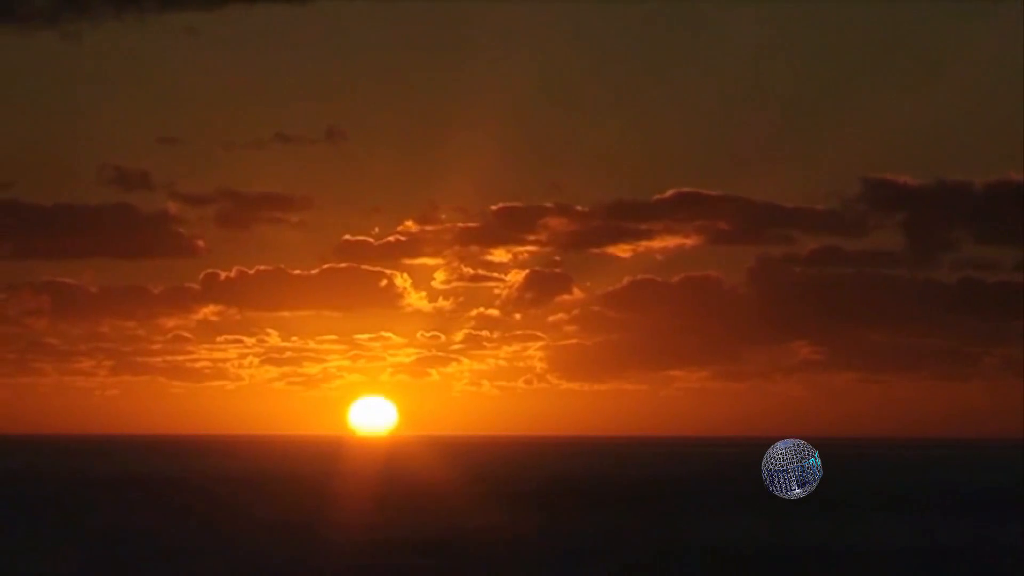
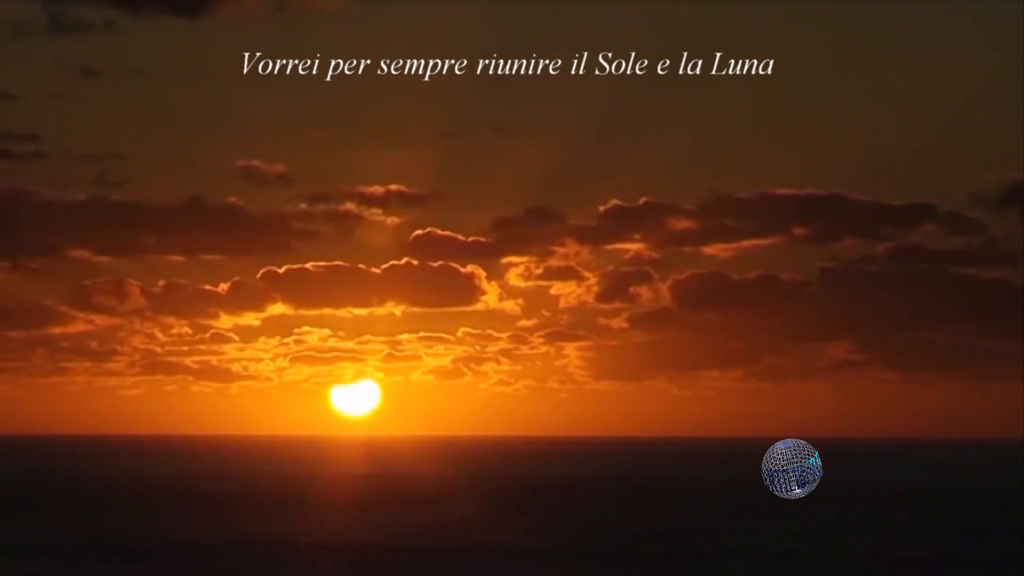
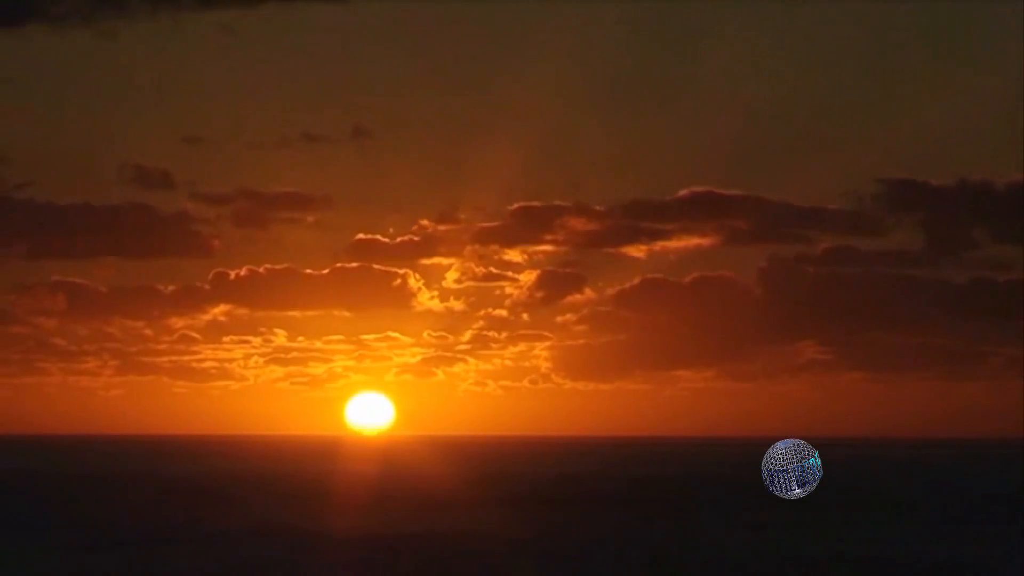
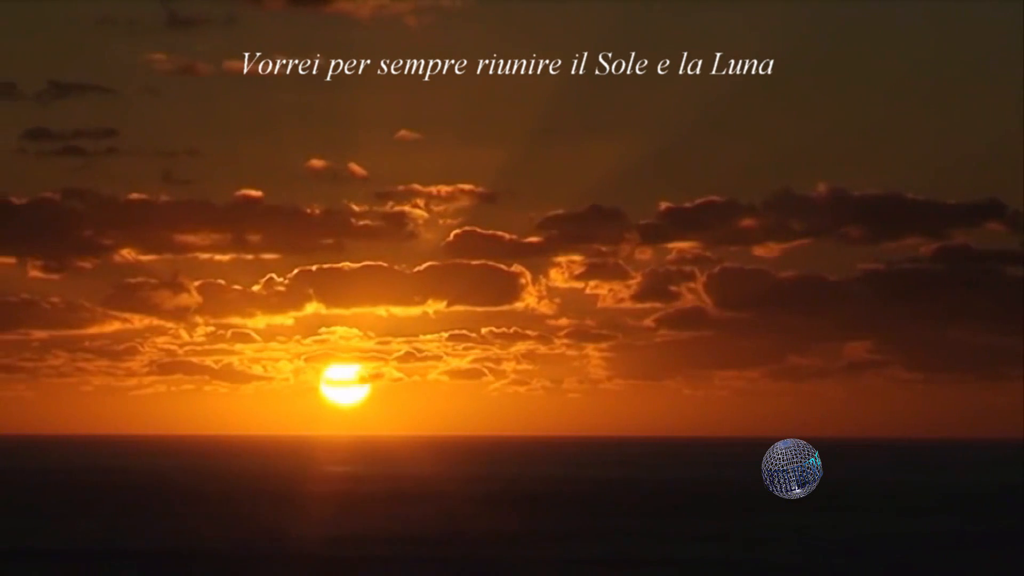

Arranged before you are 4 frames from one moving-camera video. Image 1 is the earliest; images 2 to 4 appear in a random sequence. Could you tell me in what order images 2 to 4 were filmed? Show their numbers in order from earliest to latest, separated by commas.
3, 2, 4
